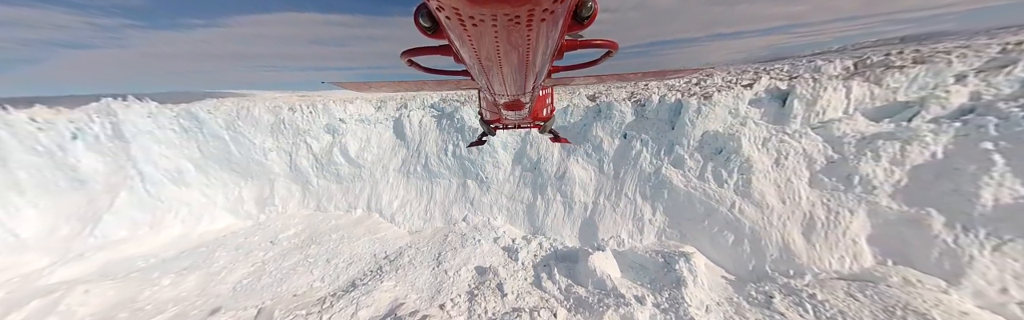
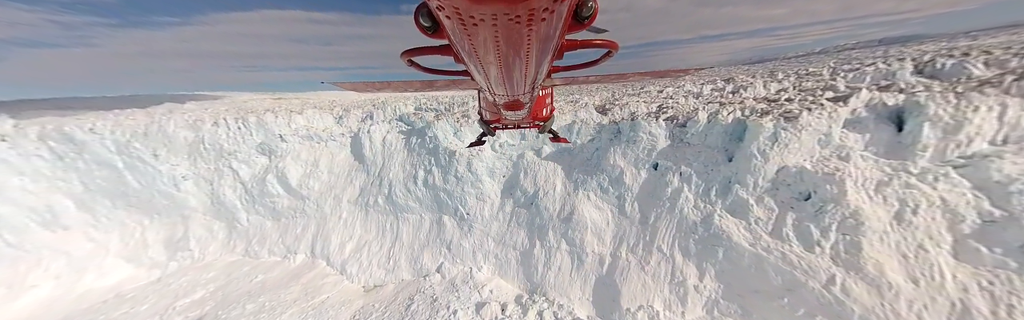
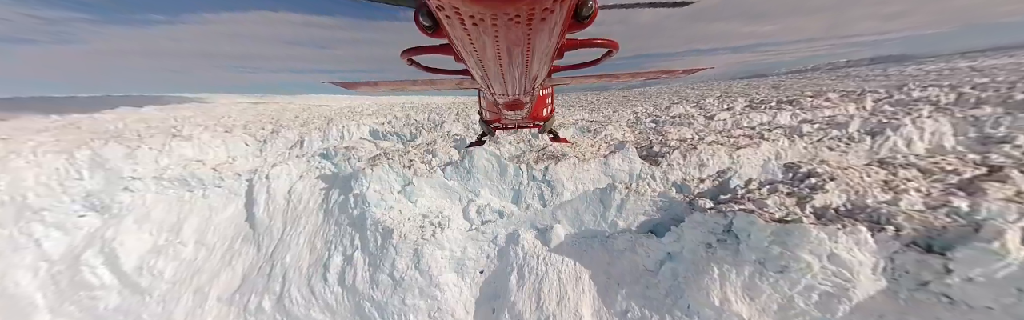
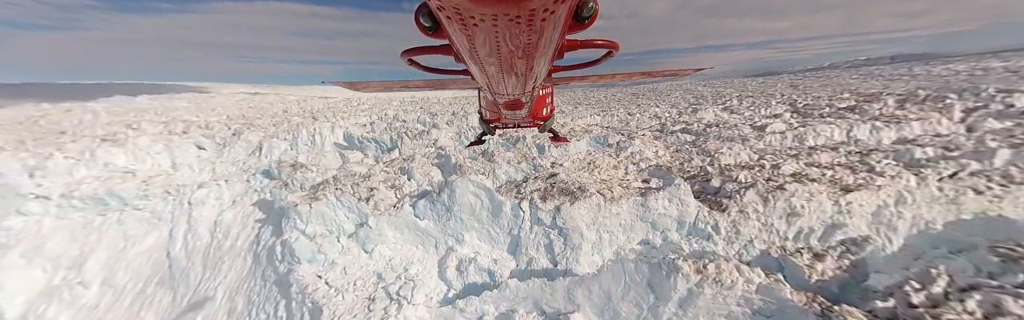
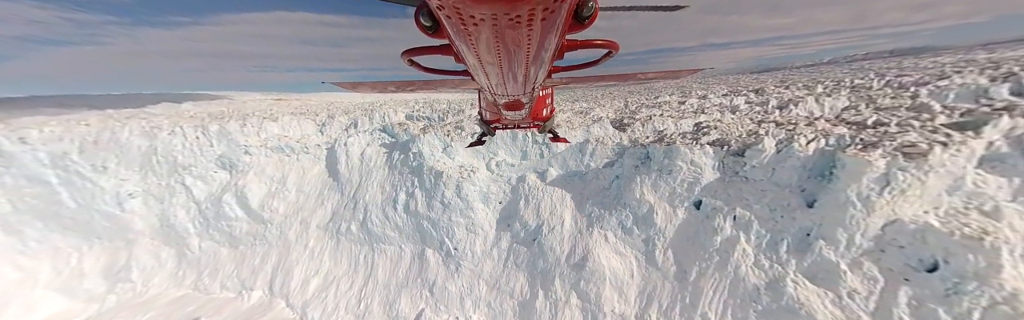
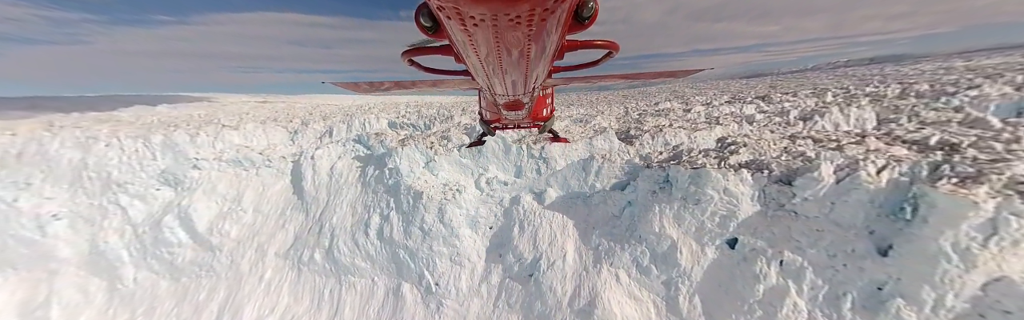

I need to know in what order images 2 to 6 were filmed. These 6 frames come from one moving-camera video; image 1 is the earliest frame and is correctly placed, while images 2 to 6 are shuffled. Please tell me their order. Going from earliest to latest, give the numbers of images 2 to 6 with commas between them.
2, 5, 6, 3, 4
